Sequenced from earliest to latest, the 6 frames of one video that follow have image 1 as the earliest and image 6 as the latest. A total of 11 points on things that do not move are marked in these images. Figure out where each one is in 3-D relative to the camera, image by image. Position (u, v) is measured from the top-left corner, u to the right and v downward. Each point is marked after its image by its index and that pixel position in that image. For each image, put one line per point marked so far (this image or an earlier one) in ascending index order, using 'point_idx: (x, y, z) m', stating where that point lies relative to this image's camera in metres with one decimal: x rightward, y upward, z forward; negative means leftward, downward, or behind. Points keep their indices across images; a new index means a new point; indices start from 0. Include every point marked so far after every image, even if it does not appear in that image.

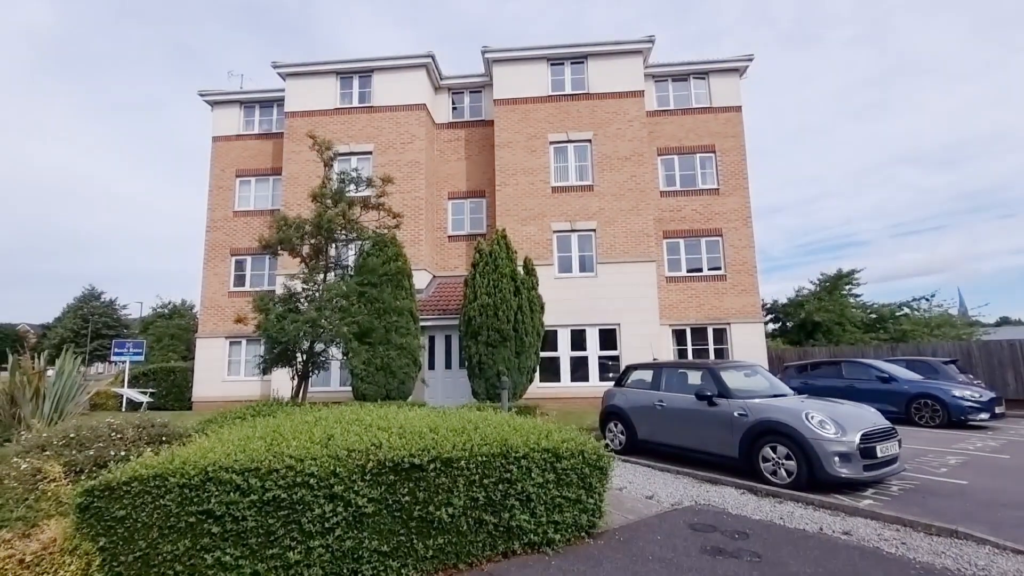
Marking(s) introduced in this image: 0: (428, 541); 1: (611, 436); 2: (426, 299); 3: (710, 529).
0: (-0.7, -2.2, +4.3) m
1: (+2.0, -2.9, +9.7) m
2: (-3.1, -0.4, +17.6) m
3: (+2.2, -2.8, +5.6) m
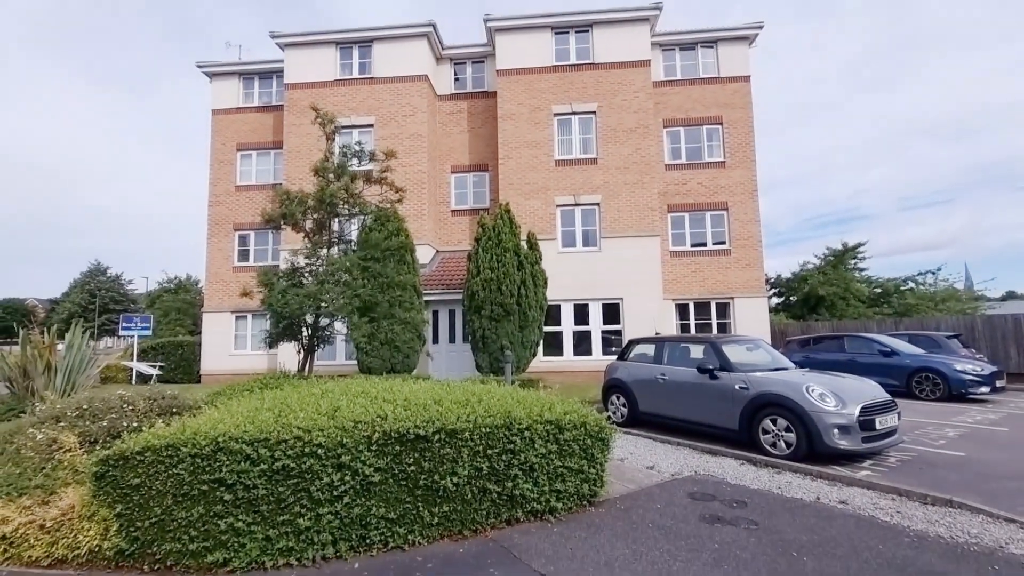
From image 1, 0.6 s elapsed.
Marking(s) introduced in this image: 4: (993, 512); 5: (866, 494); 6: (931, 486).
0: (-0.7, -2.0, +4.4) m
1: (+2.1, -2.4, +9.9) m
2: (-3.0, +0.5, +17.7) m
3: (+2.3, -2.5, +5.7) m
4: (+4.8, -2.3, +4.9) m
5: (+4.1, -2.4, +5.6) m
6: (+5.0, -2.4, +5.9) m
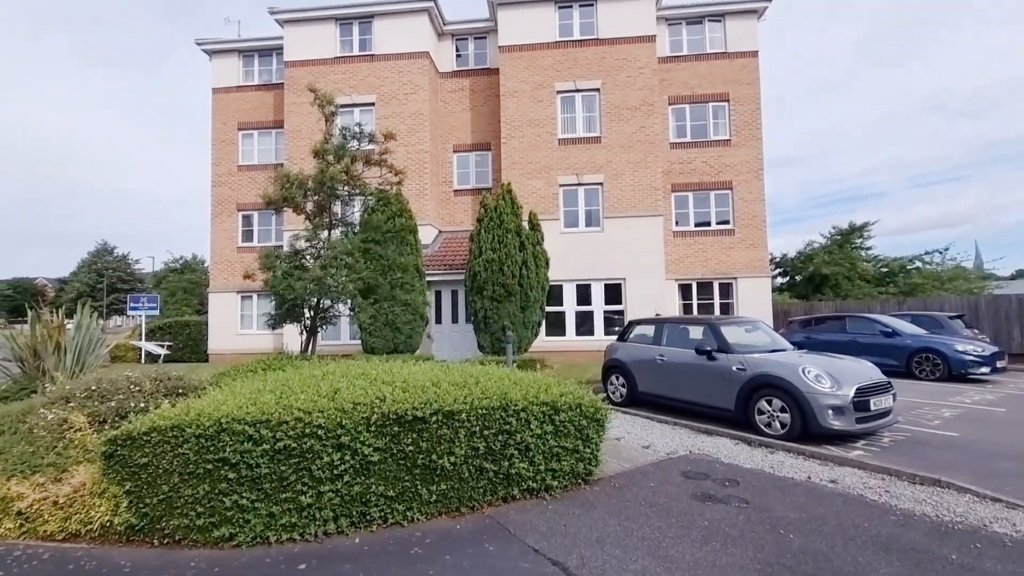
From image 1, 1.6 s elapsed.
0: (-0.8, -1.9, +4.6) m
1: (+2.1, -2.1, +10.0) m
2: (-2.9, +1.2, +17.7) m
3: (+2.3, -2.3, +5.9) m
4: (+4.8, -2.1, +5.0) m
5: (+4.0, -2.2, +5.7) m
6: (+5.0, -2.2, +6.0) m
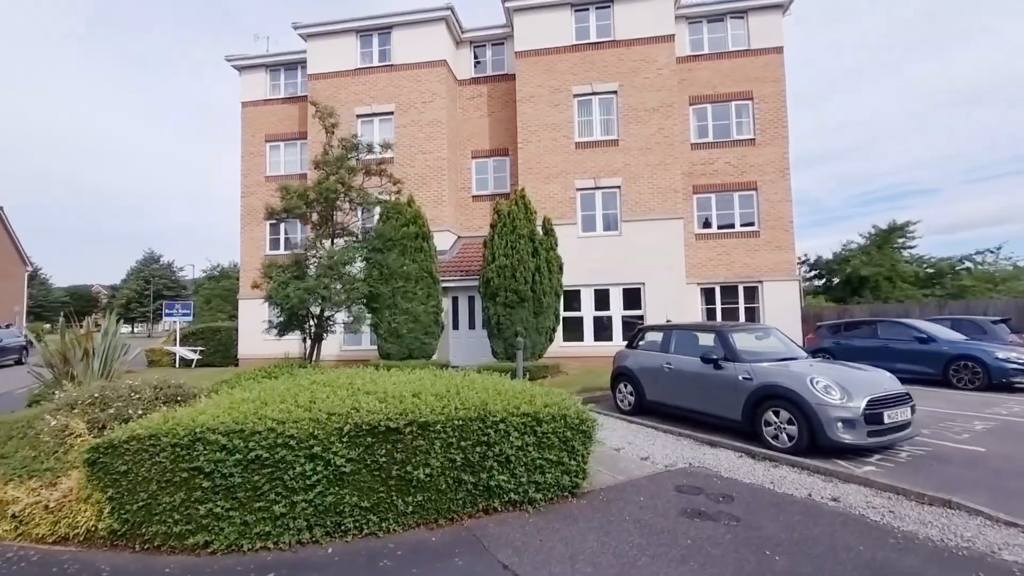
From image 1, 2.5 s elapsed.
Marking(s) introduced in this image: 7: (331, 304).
0: (-1.0, -2.0, +4.6) m
1: (+2.2, -2.2, +9.8) m
2: (-2.3, +1.0, +17.8) m
3: (+2.1, -2.3, +5.7) m
4: (+4.6, -2.2, +4.7) m
5: (+3.9, -2.3, +5.4) m
6: (+4.9, -2.2, +5.6) m
7: (-3.7, -0.3, +10.5) m
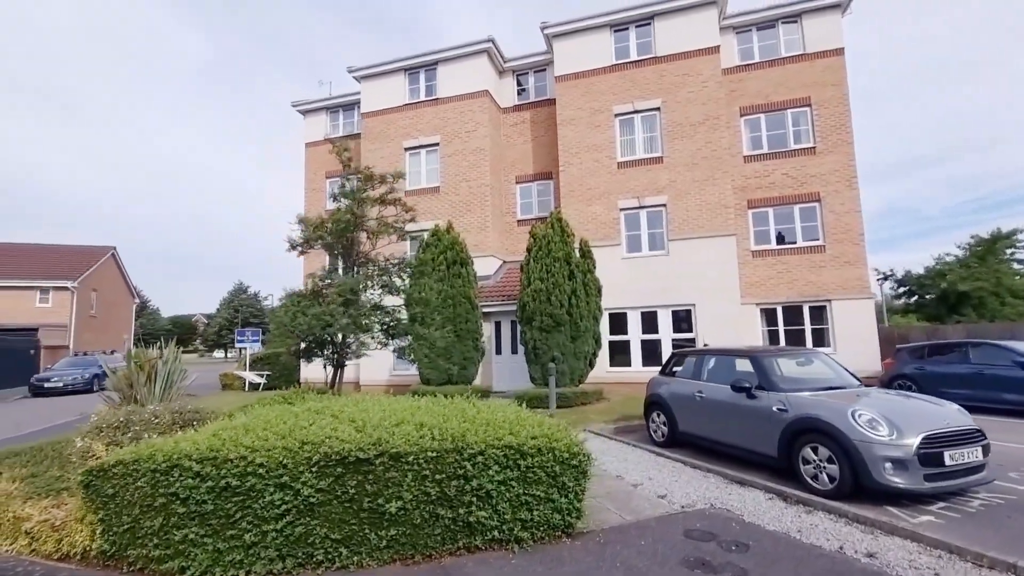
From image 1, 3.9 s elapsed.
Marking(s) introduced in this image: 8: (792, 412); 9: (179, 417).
0: (-1.2, -2.2, +4.4) m
1: (+2.6, -2.6, +9.2) m
2: (-0.7, +0.1, +17.9) m
3: (+2.0, -2.6, +5.1) m
4: (+4.3, -2.3, +3.8) m
5: (+3.7, -2.4, +4.6) m
6: (+4.7, -2.4, +4.7) m
7: (-3.1, -0.9, +10.7) m
8: (+3.8, -1.7, +6.6) m
9: (-4.3, -1.6, +6.3) m
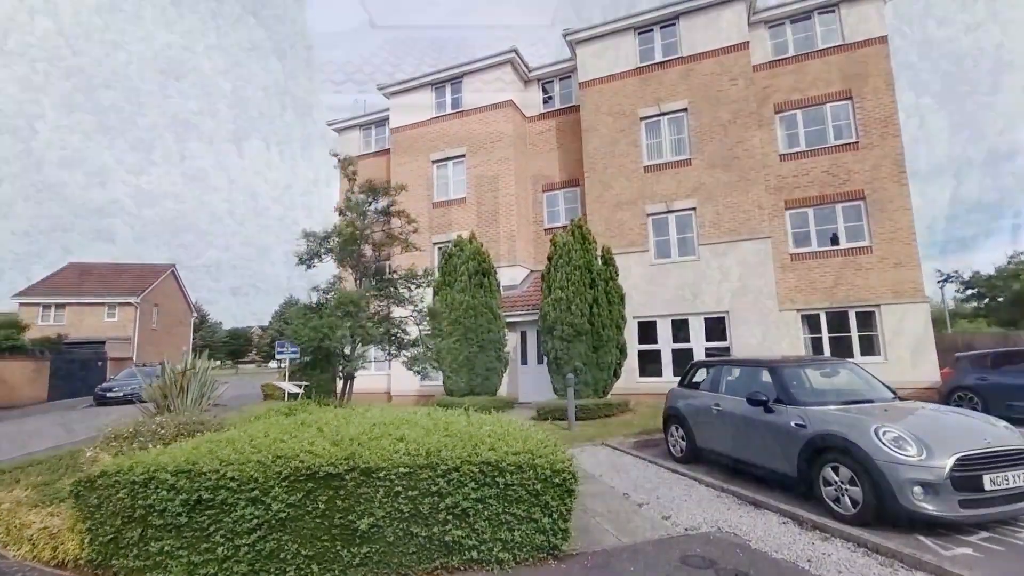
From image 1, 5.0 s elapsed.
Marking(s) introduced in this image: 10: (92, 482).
0: (-1.4, -2.3, +4.4) m
1: (+2.8, -2.7, +8.7) m
2: (+0.2, -0.3, +17.8) m
3: (+1.8, -2.6, +4.7) m
4: (+4.0, -2.3, +3.2) m
5: (+3.5, -2.5, +4.1) m
6: (+4.5, -2.4, +4.1) m
7: (-2.8, -1.2, +10.8) m
8: (+3.7, -1.7, +6.1) m
9: (-4.4, -1.8, +6.5) m
10: (-3.8, -1.8, +4.5) m
